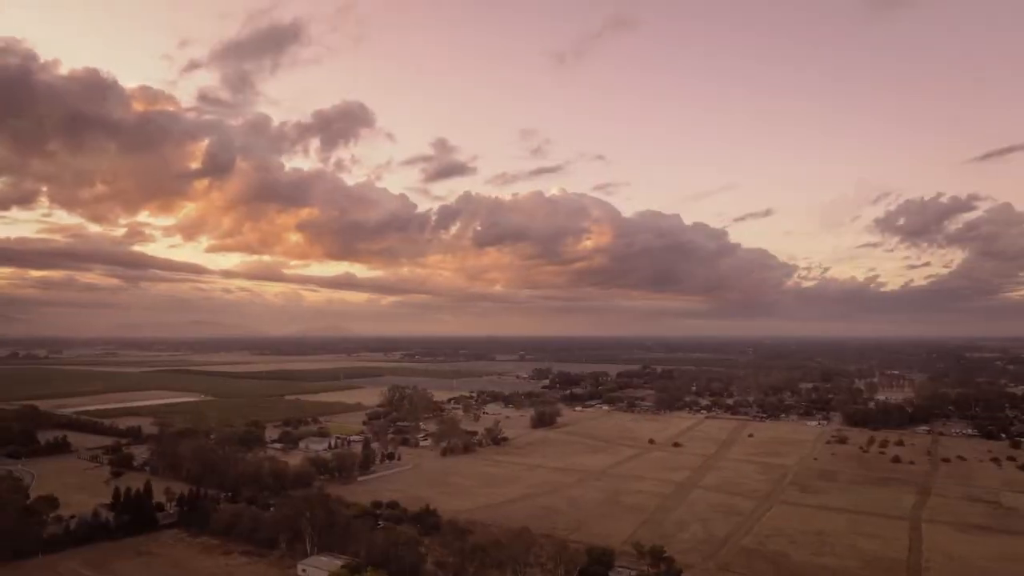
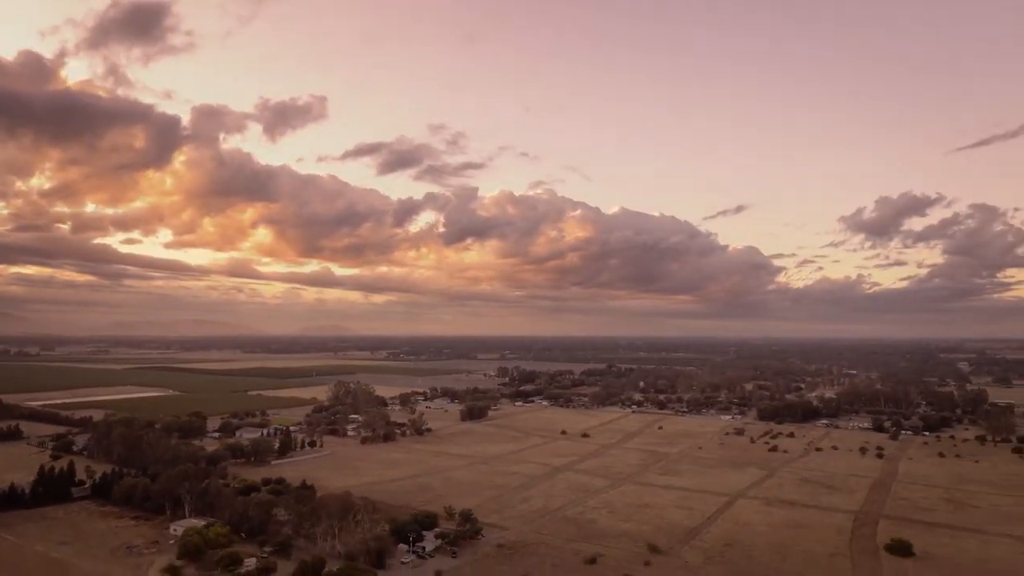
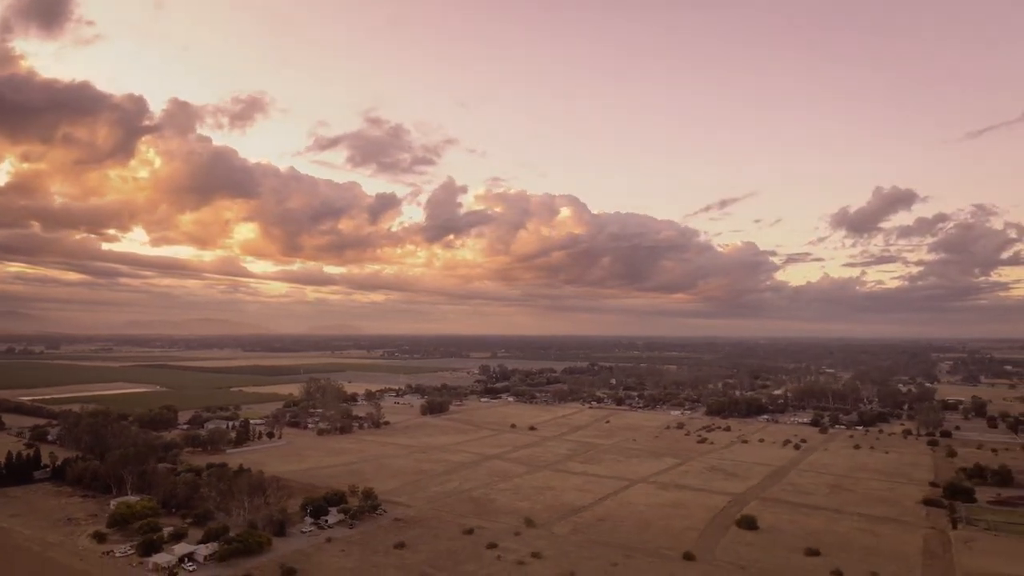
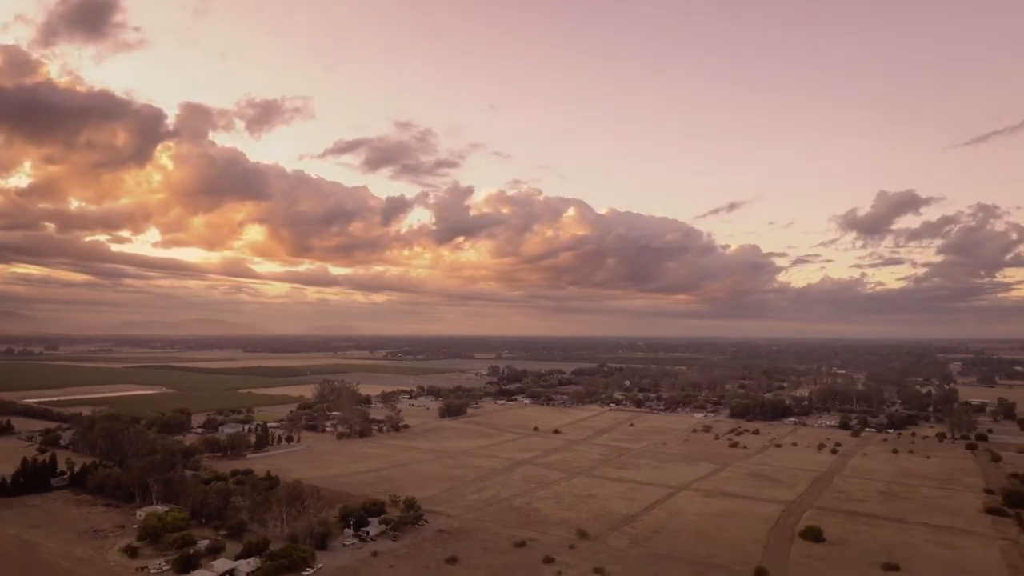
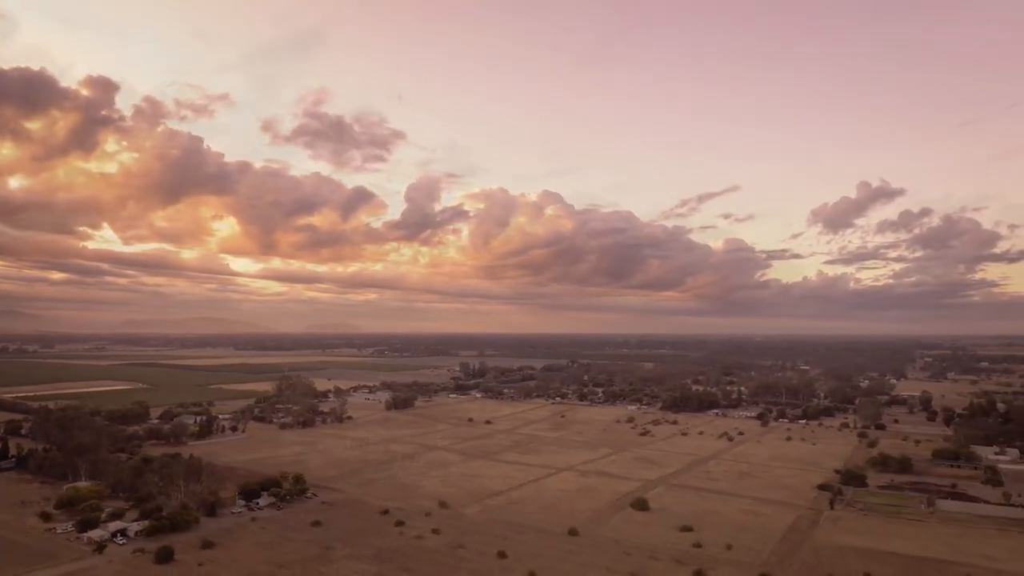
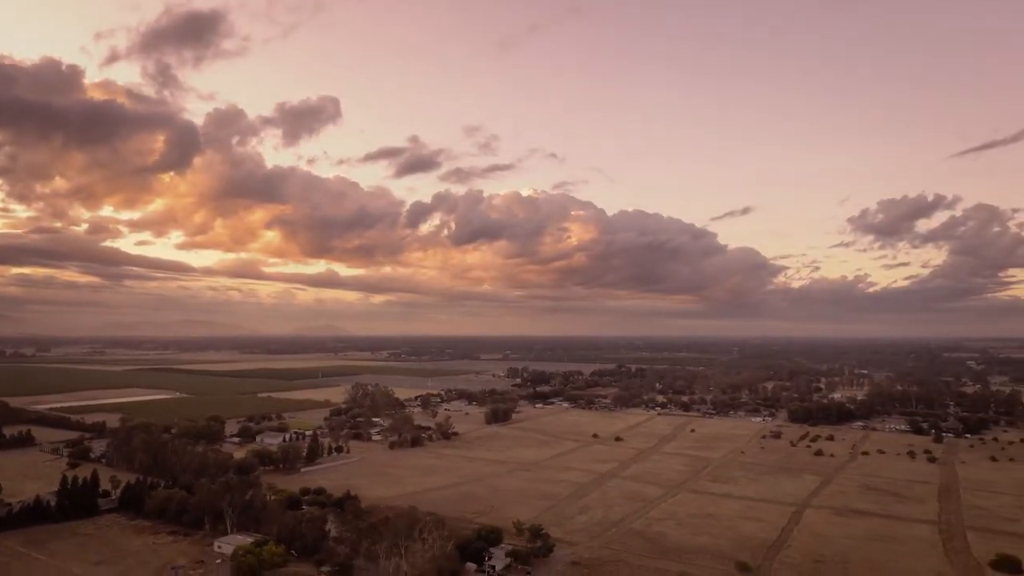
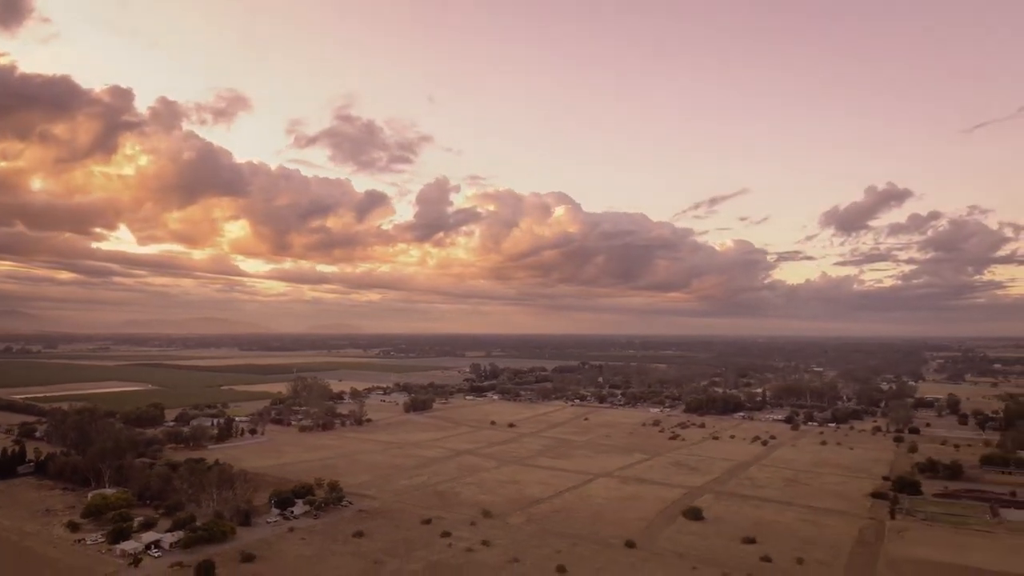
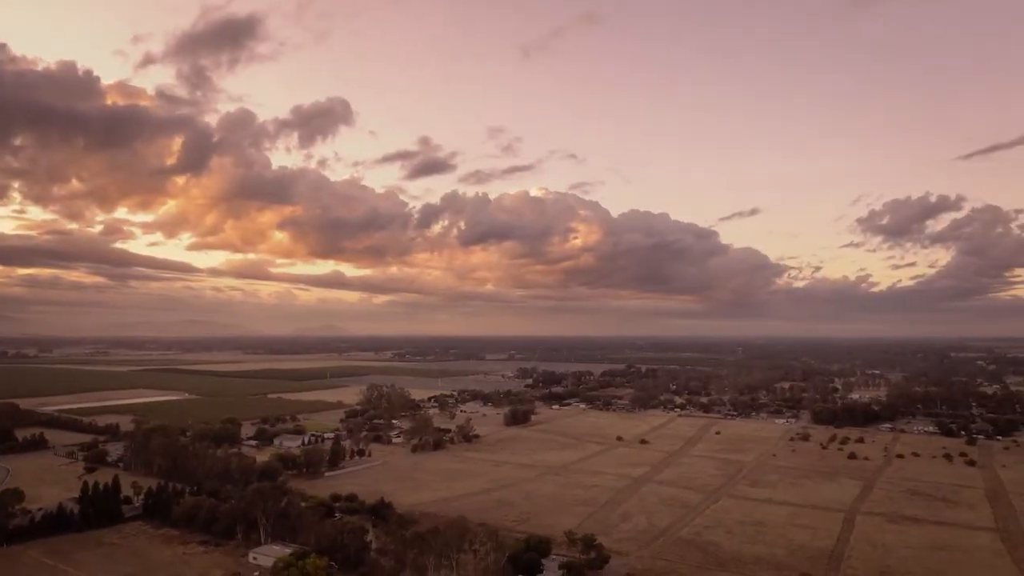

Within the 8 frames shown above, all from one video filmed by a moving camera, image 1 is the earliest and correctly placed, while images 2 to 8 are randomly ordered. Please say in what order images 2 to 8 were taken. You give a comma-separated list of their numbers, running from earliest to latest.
8, 6, 2, 4, 3, 7, 5
